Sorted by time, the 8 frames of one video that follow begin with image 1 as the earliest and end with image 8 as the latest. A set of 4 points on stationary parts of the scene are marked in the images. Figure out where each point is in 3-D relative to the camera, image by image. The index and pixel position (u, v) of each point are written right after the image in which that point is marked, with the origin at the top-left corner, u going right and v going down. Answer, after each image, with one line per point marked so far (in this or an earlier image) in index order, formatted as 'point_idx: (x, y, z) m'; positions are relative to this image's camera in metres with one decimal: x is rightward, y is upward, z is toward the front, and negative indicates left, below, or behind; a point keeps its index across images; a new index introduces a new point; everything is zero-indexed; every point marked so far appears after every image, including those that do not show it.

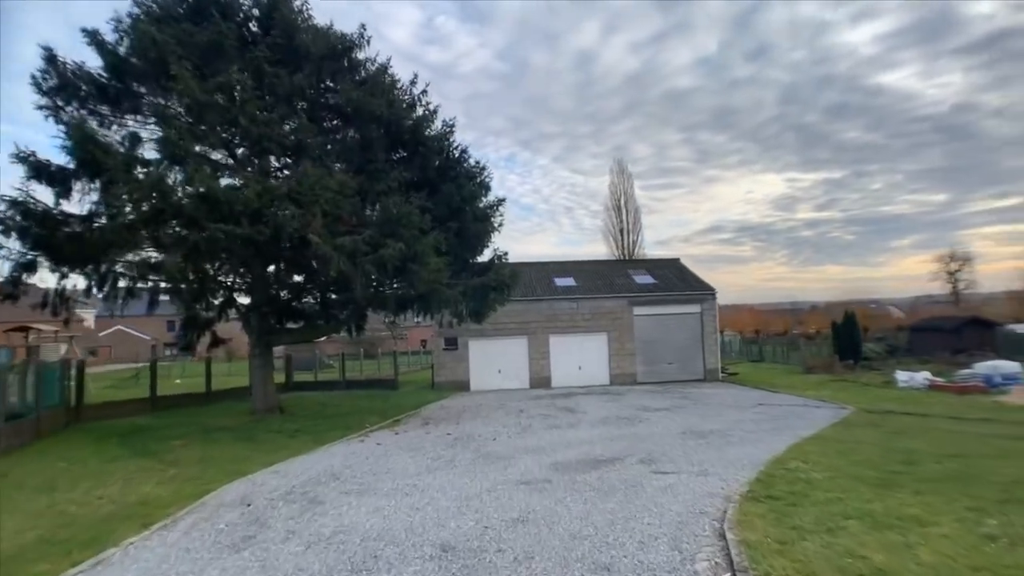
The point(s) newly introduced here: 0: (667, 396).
0: (+5.4, -3.8, +19.6) m
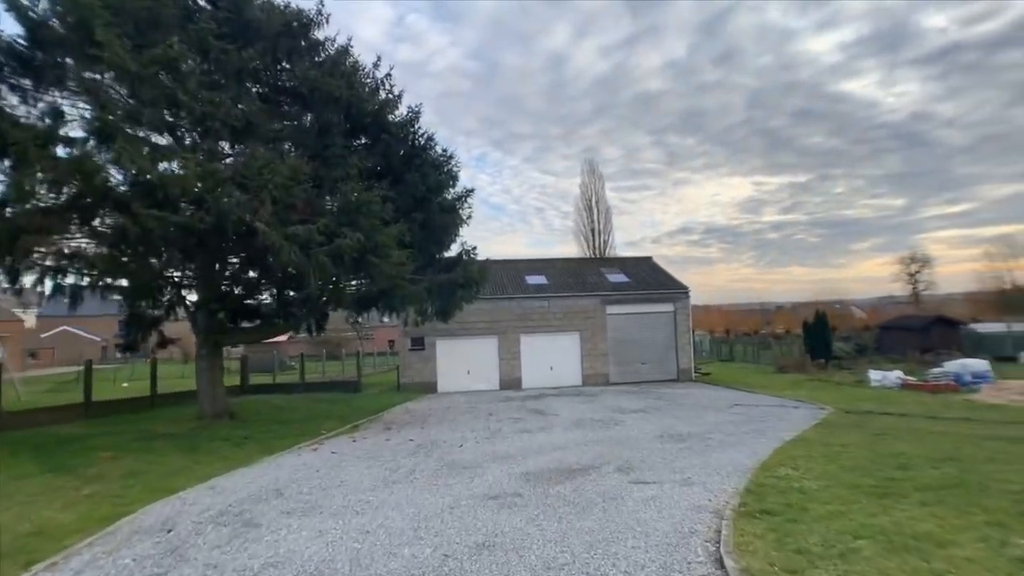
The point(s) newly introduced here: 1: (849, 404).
0: (+4.4, -3.7, +19.0) m
1: (+9.3, -3.2, +15.5) m
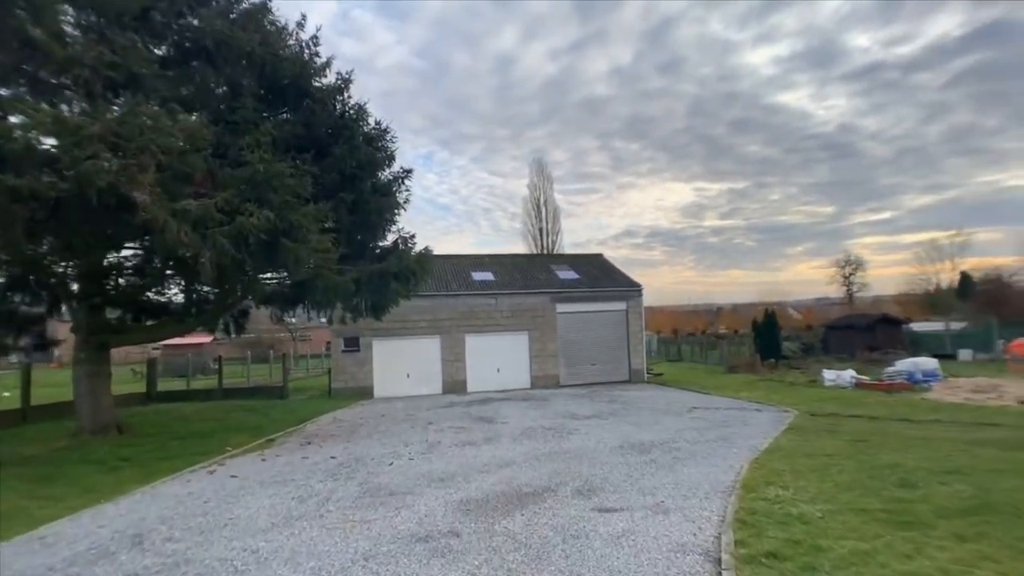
0: (+2.6, -3.6, +17.8) m
1: (+7.8, -3.0, +14.7) m
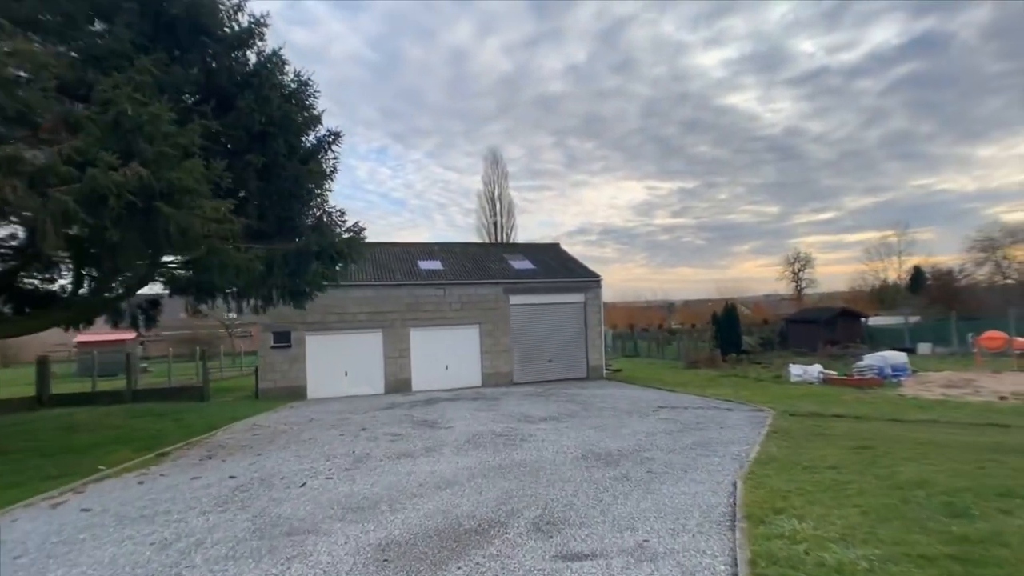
0: (+1.1, -3.2, +16.2) m
1: (+6.6, -2.8, +13.5) m
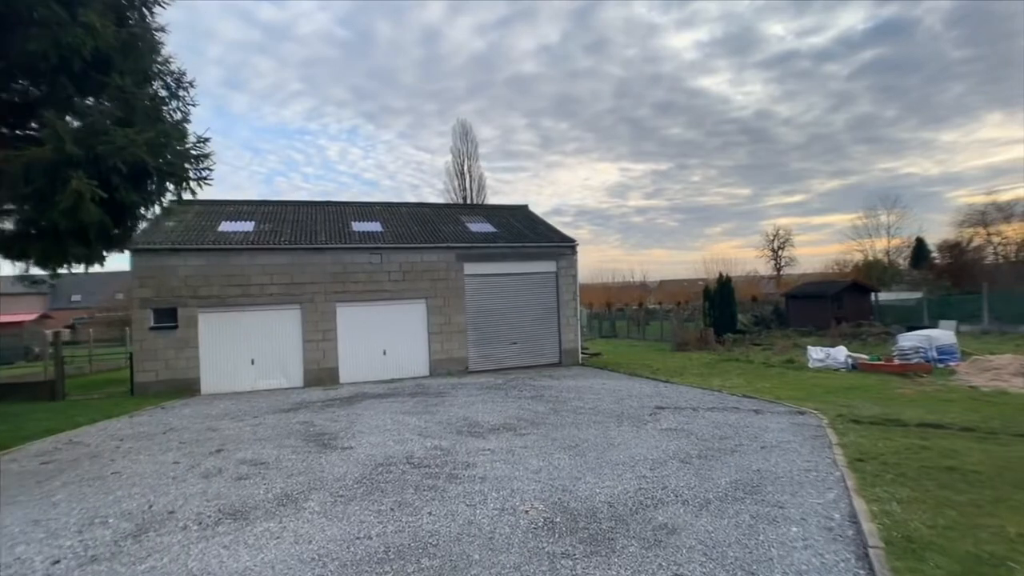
0: (0.0, -2.4, +12.2) m
1: (+5.5, -2.0, +9.8) m
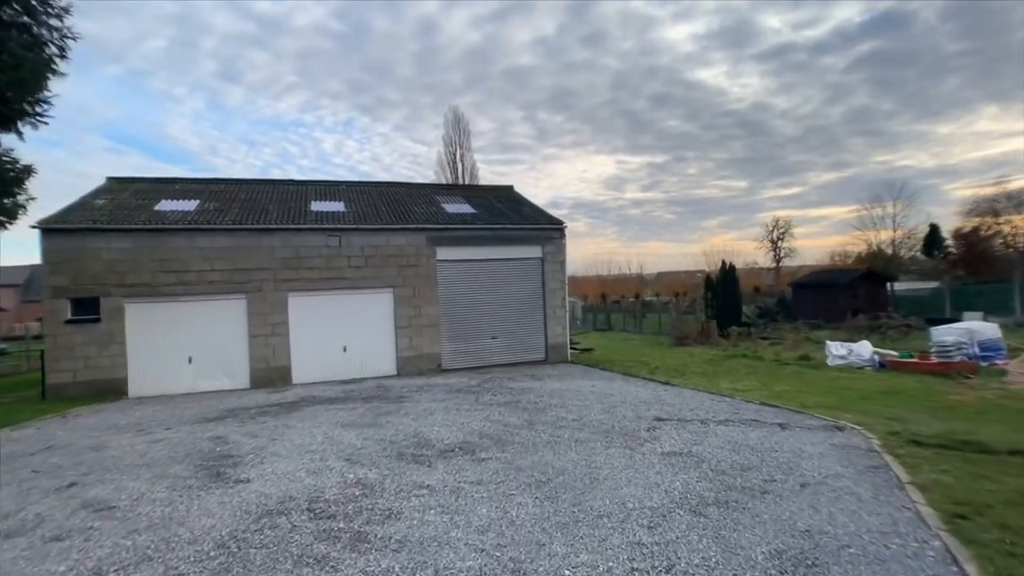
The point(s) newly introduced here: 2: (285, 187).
0: (-0.6, -2.1, +10.1) m
1: (+5.0, -1.7, +7.8) m
2: (-7.0, +3.2, +17.6) m
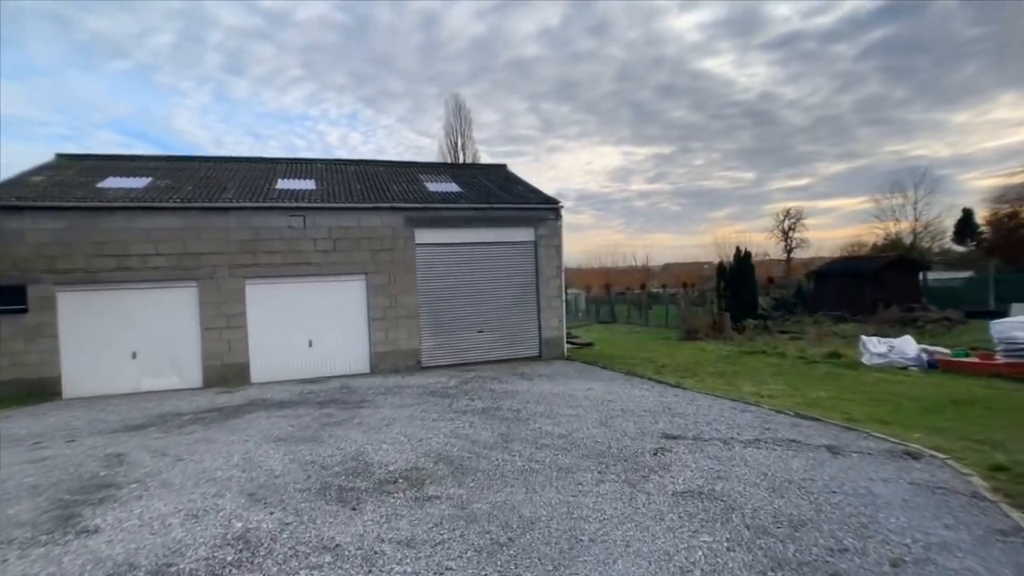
0: (-0.9, -1.8, +8.4) m
1: (+4.6, -1.5, +6.0) m
2: (-7.2, +3.6, +15.9) m
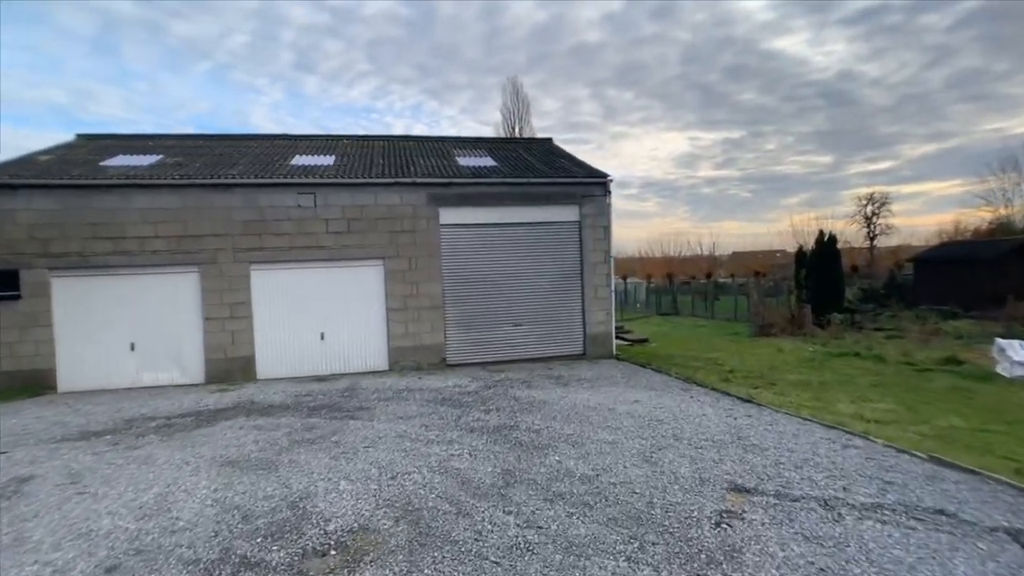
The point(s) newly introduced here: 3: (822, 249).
0: (-0.7, -1.7, +6.7) m
1: (+4.6, -1.4, +3.6) m
2: (-6.2, +3.9, +14.7) m
3: (+8.8, +1.0, +16.2) m
